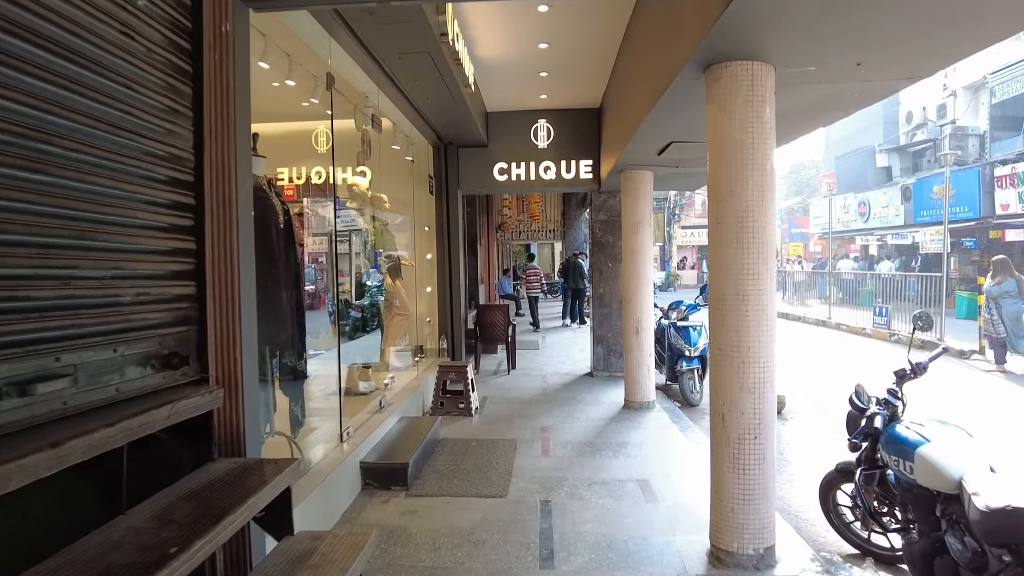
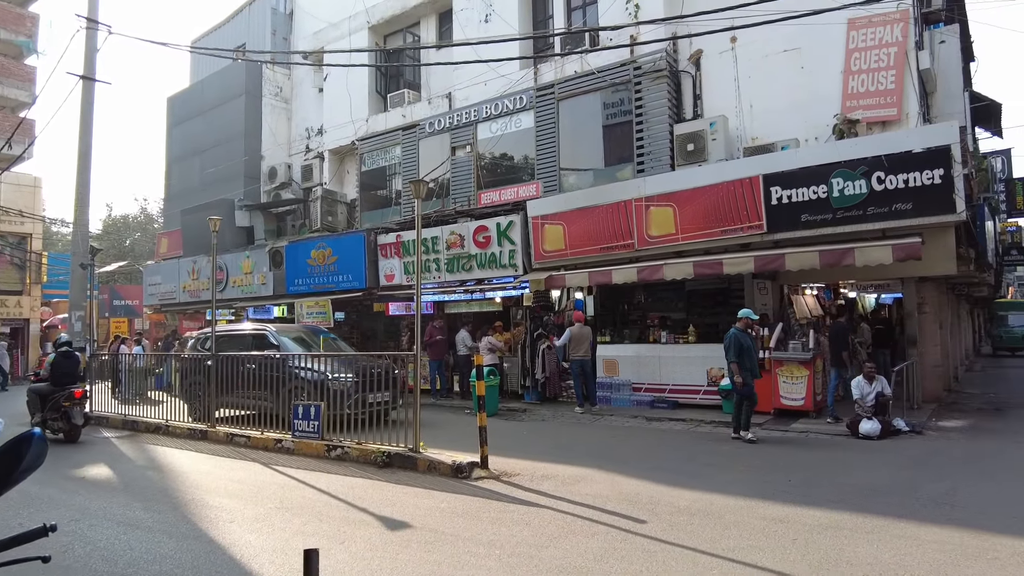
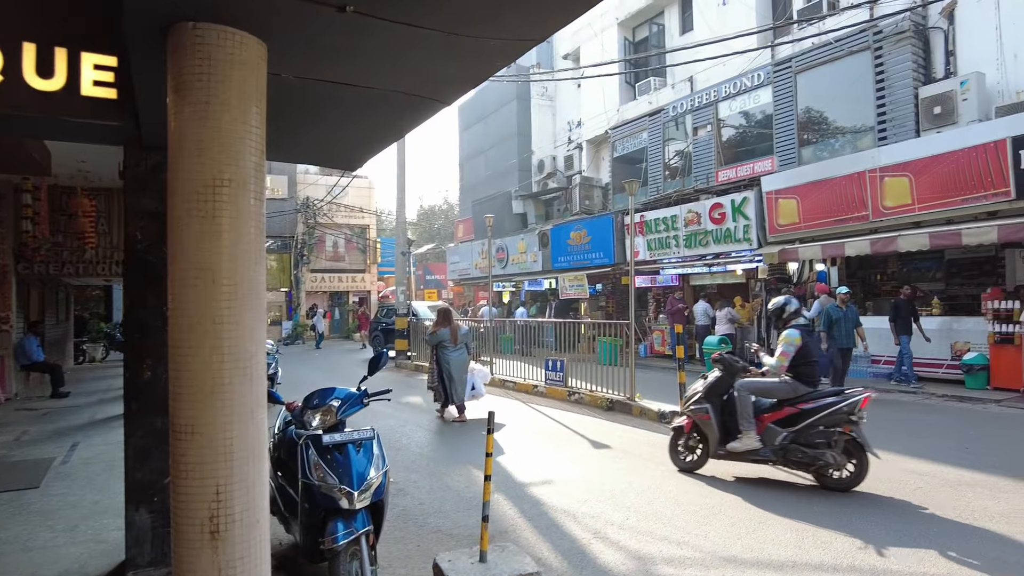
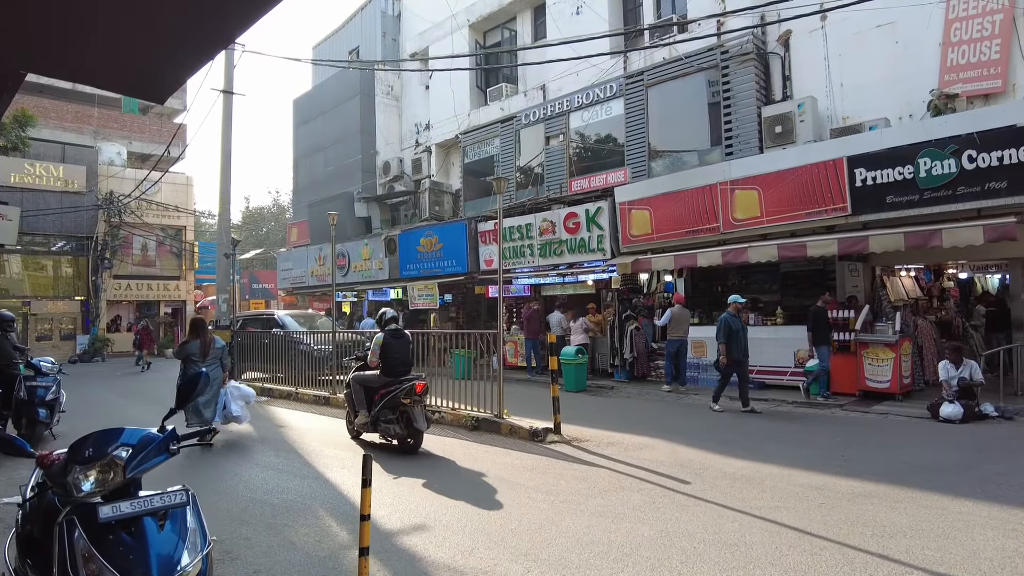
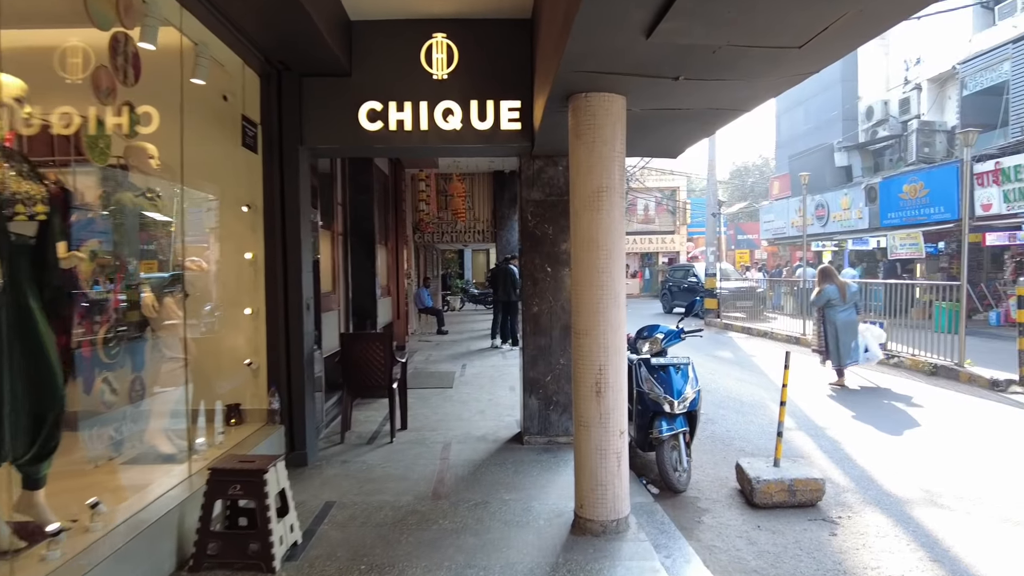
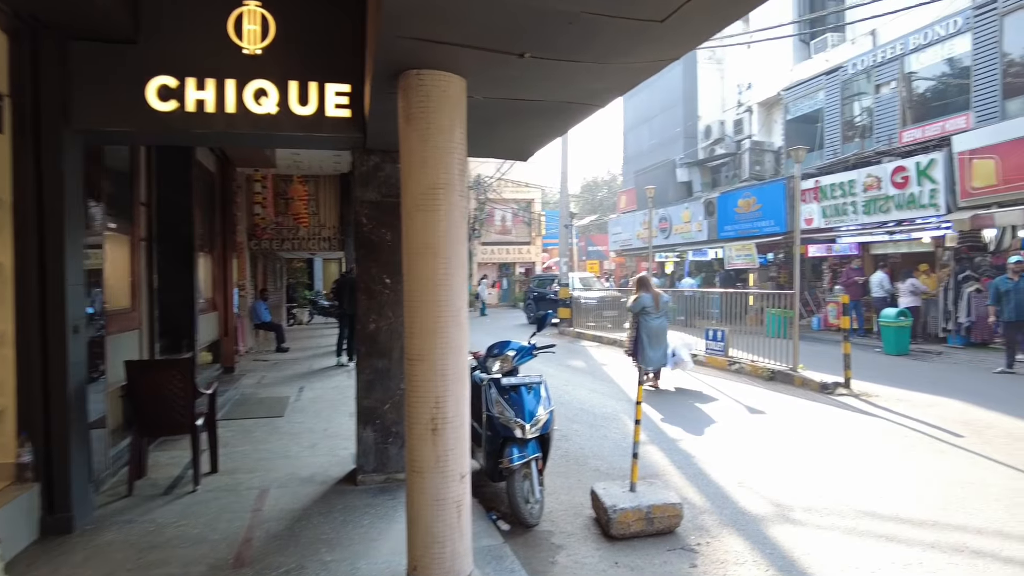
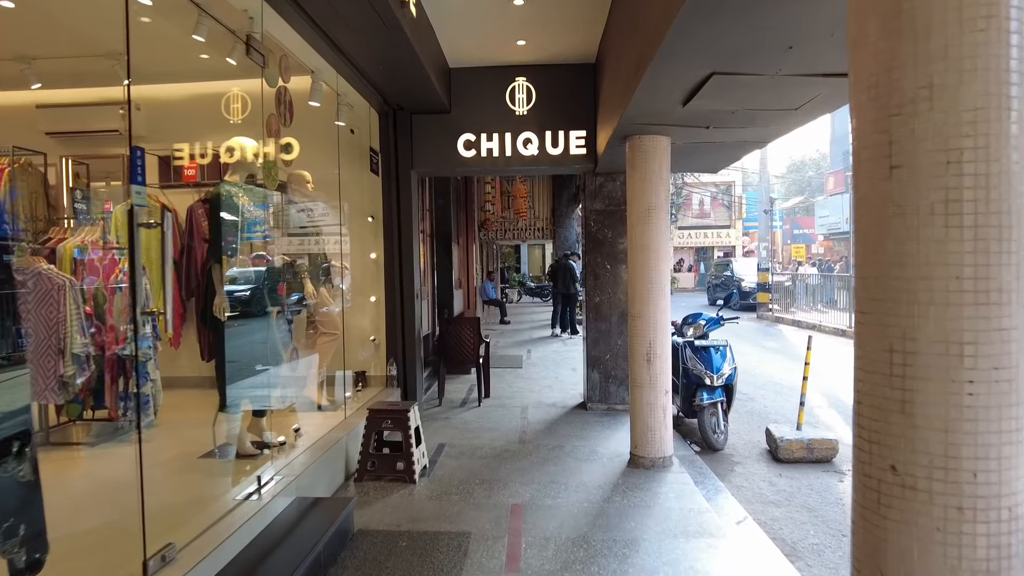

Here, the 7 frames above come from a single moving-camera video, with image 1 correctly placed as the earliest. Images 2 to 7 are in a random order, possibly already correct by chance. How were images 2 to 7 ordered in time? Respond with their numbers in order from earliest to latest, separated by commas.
7, 5, 6, 3, 4, 2
